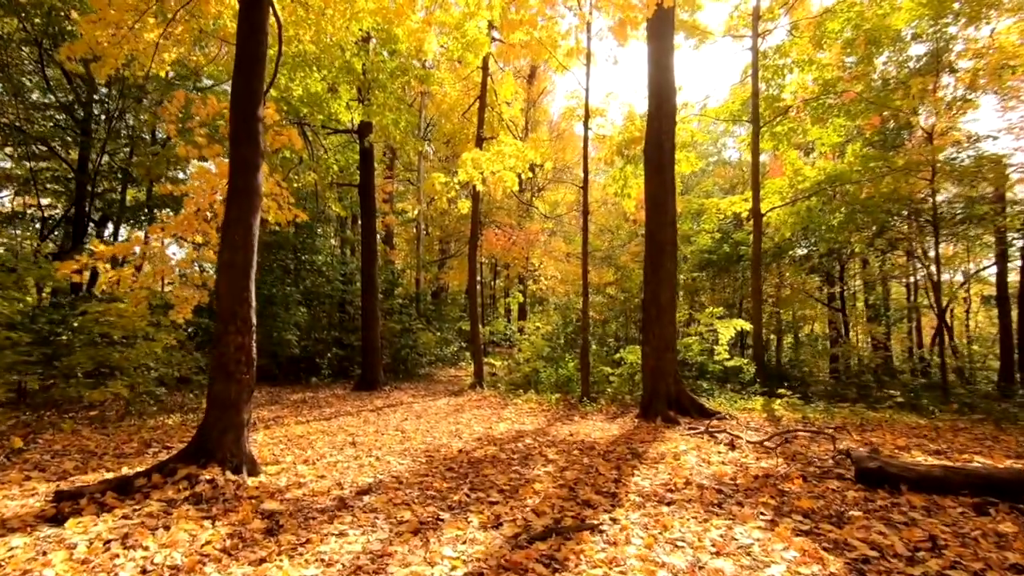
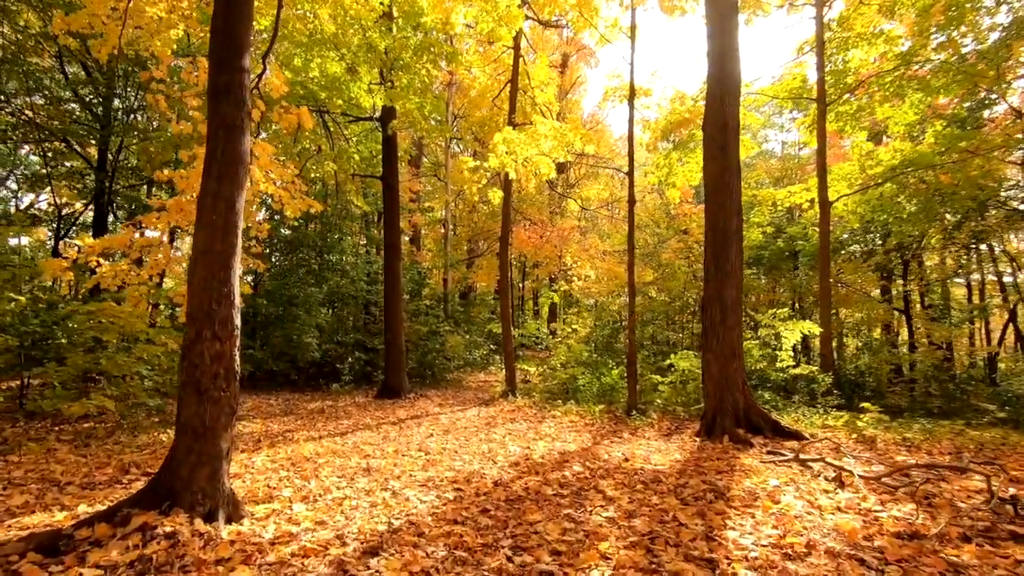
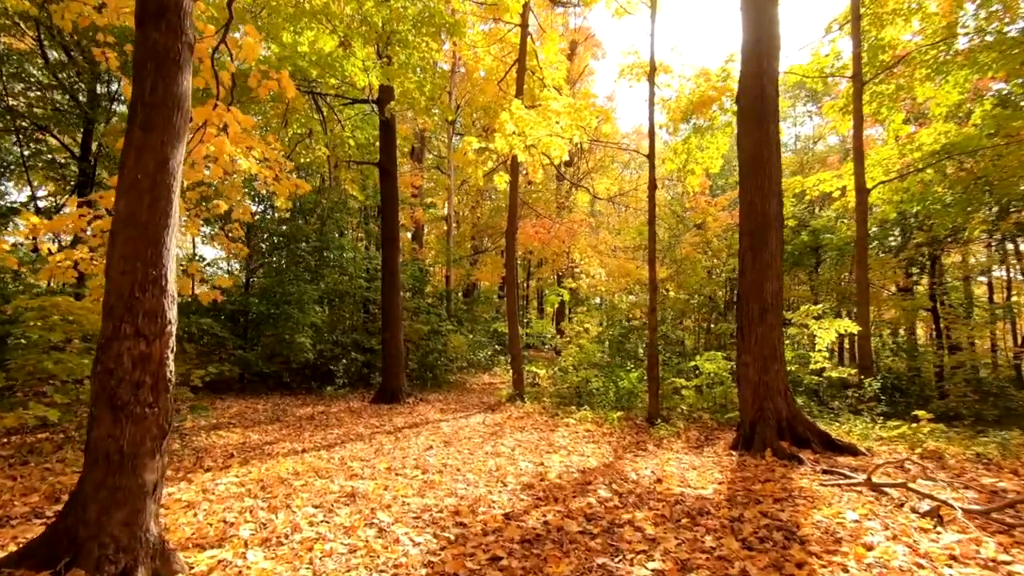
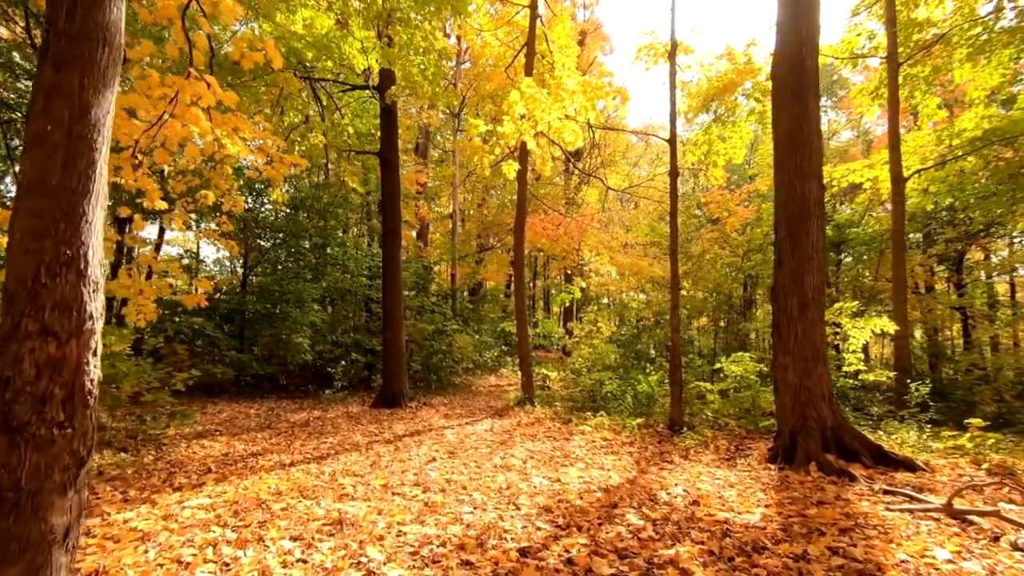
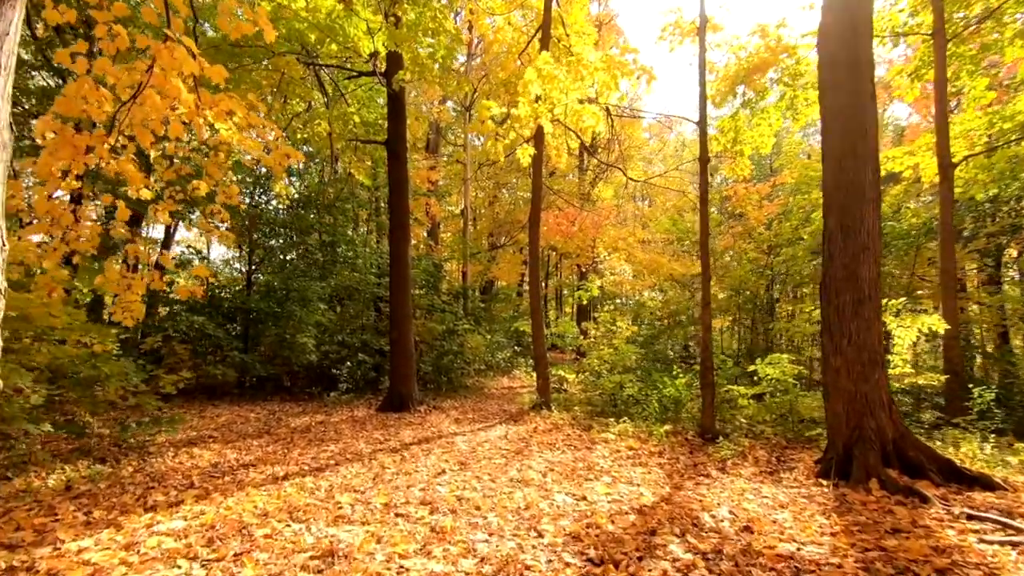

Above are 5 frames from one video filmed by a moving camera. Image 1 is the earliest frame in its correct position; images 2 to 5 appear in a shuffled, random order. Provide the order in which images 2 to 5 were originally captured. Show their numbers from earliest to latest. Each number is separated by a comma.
2, 3, 4, 5
